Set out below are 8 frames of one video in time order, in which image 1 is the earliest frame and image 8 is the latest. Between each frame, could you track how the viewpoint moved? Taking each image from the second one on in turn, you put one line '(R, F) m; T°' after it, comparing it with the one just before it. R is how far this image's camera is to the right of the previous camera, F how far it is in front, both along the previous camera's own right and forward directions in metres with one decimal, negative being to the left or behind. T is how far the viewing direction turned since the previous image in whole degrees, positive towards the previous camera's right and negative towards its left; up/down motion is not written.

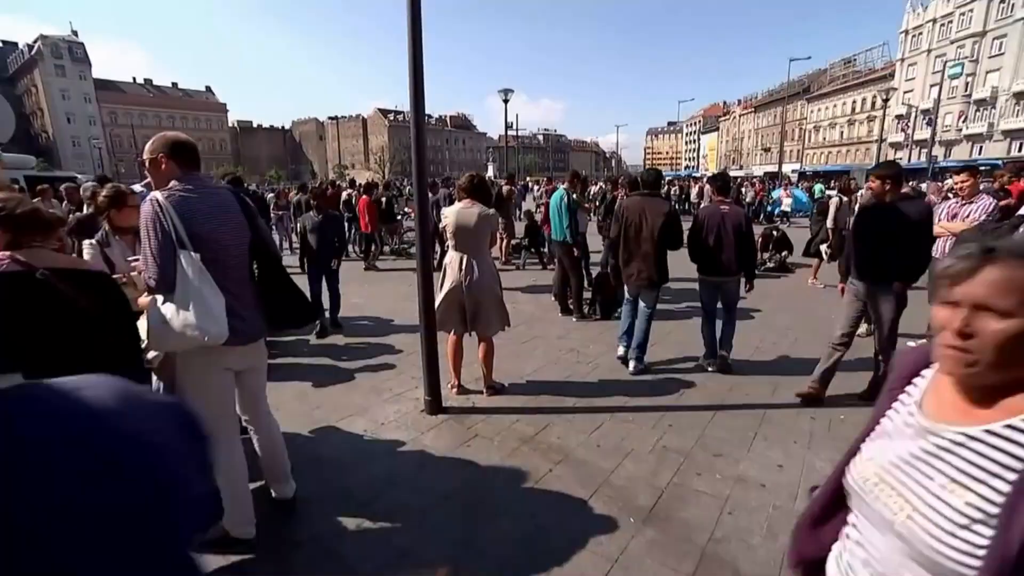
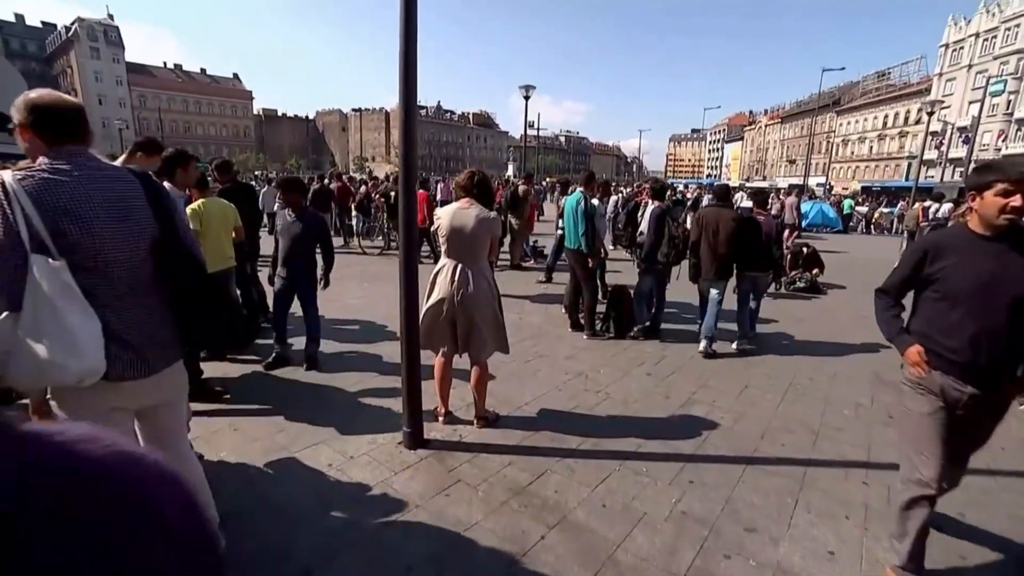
(+0.1, +0.6) m; -2°
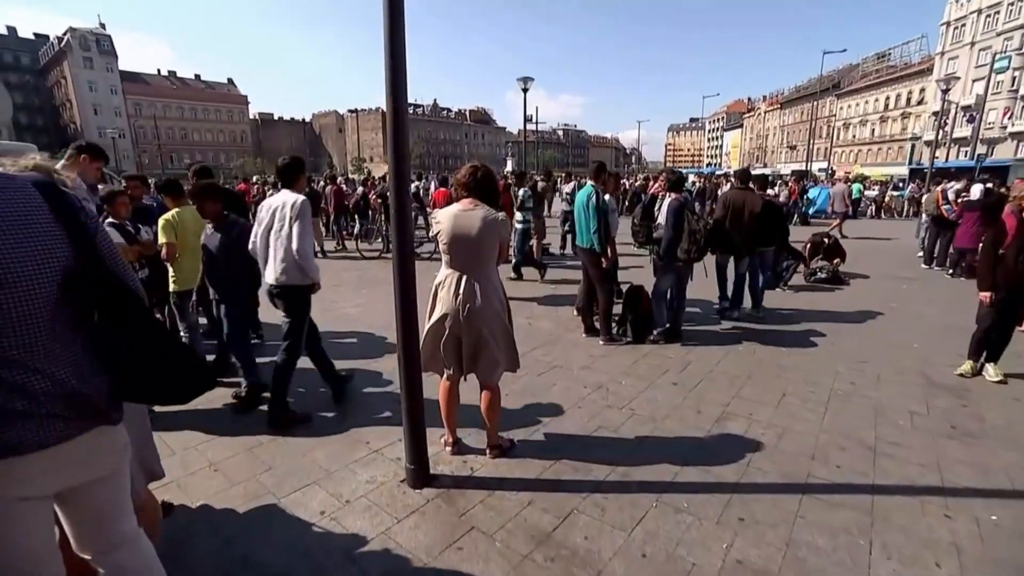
(-0.1, +0.4) m; 0°
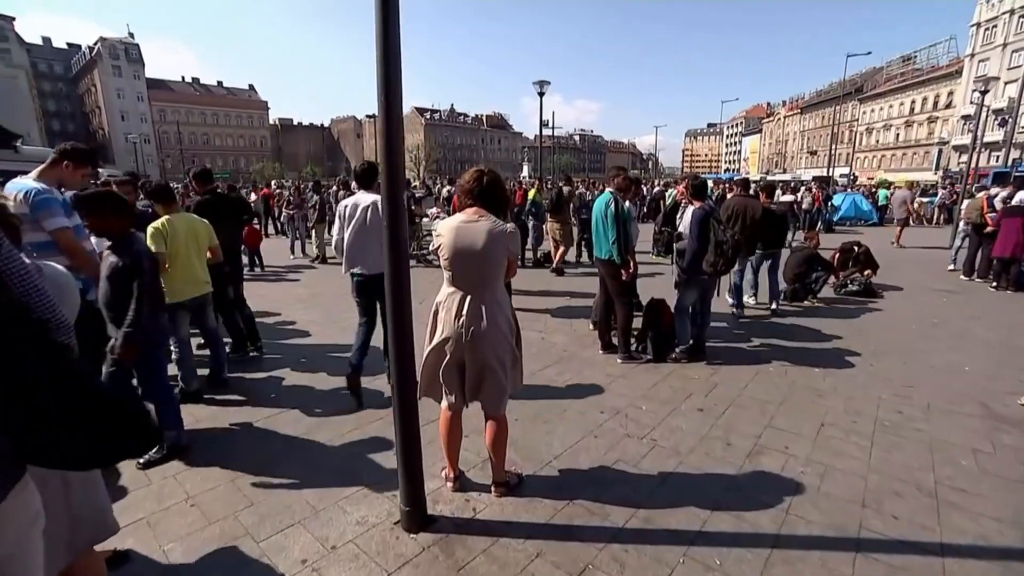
(0.0, +0.3) m; -2°
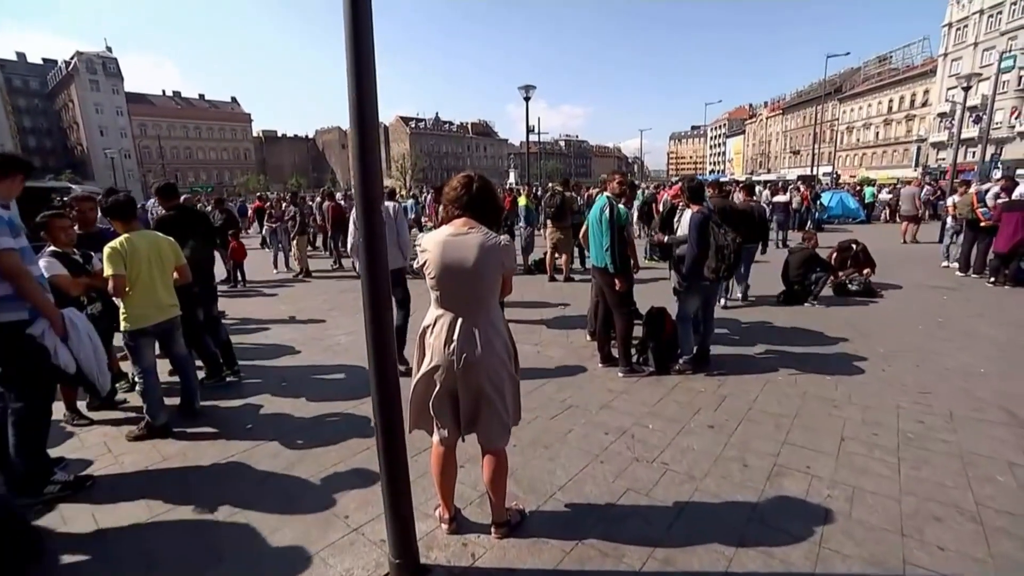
(0.0, +0.3) m; +1°
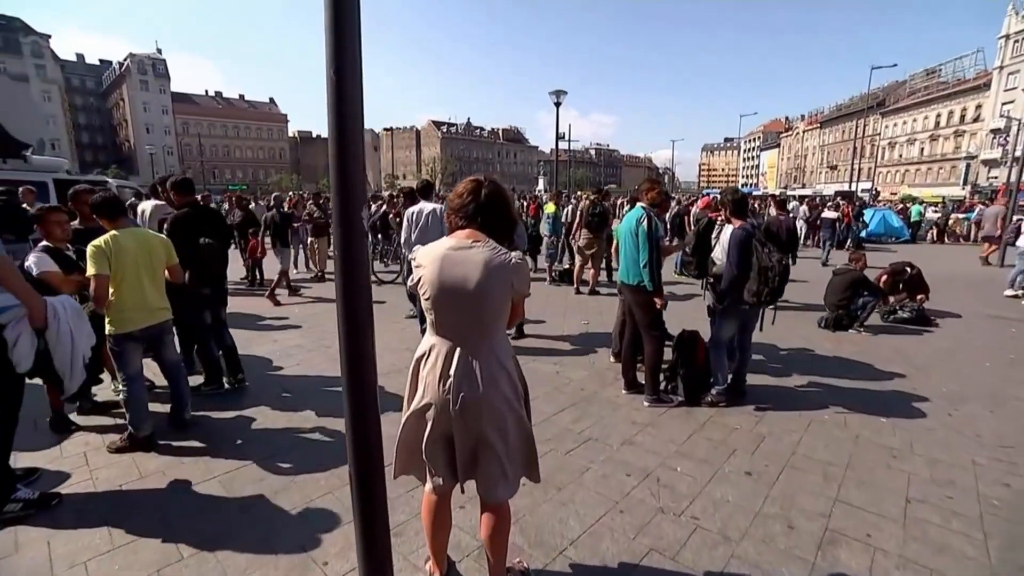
(+0.1, +0.4) m; -3°
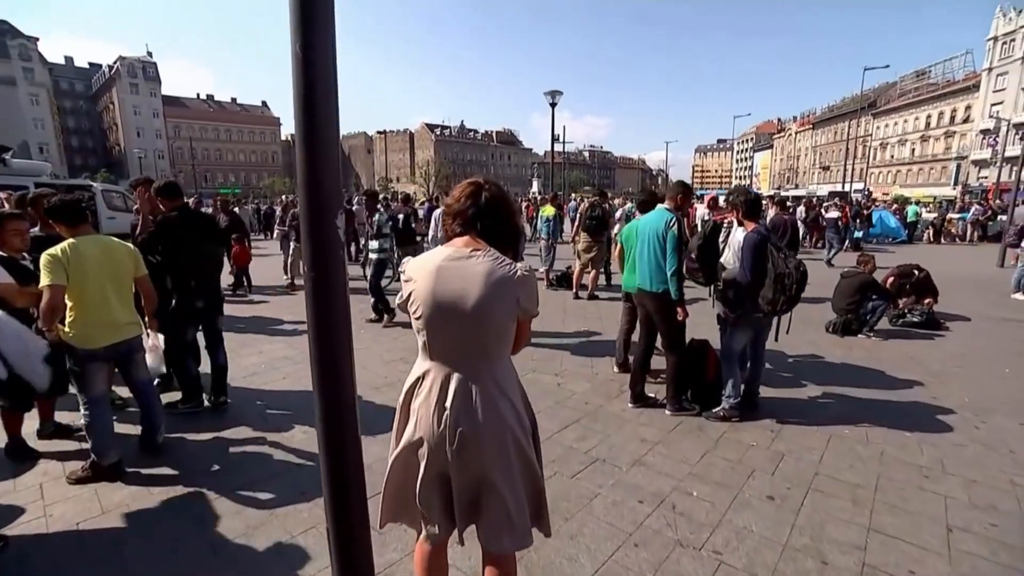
(0.0, +0.3) m; +1°
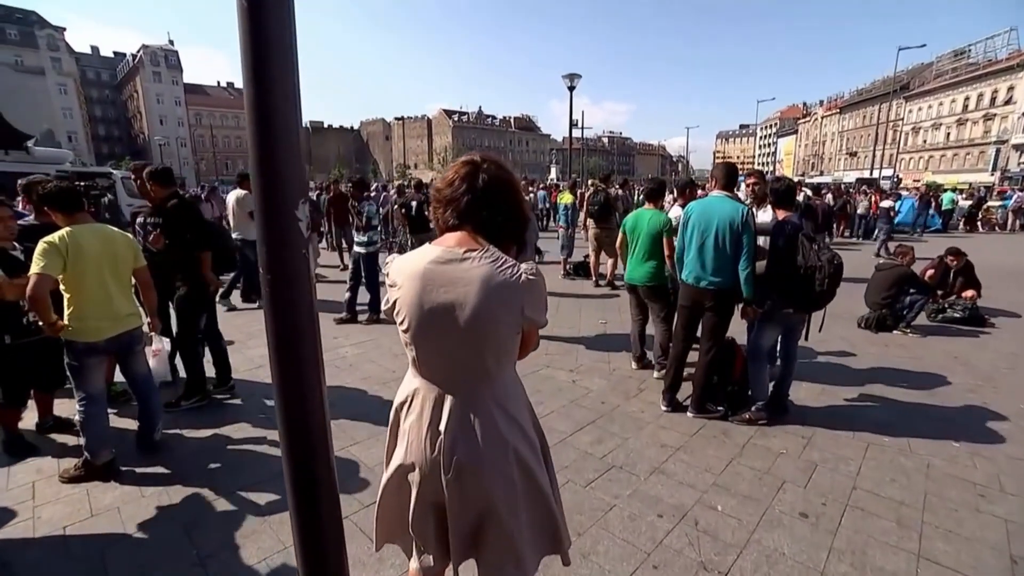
(0.0, +0.2) m; -2°
